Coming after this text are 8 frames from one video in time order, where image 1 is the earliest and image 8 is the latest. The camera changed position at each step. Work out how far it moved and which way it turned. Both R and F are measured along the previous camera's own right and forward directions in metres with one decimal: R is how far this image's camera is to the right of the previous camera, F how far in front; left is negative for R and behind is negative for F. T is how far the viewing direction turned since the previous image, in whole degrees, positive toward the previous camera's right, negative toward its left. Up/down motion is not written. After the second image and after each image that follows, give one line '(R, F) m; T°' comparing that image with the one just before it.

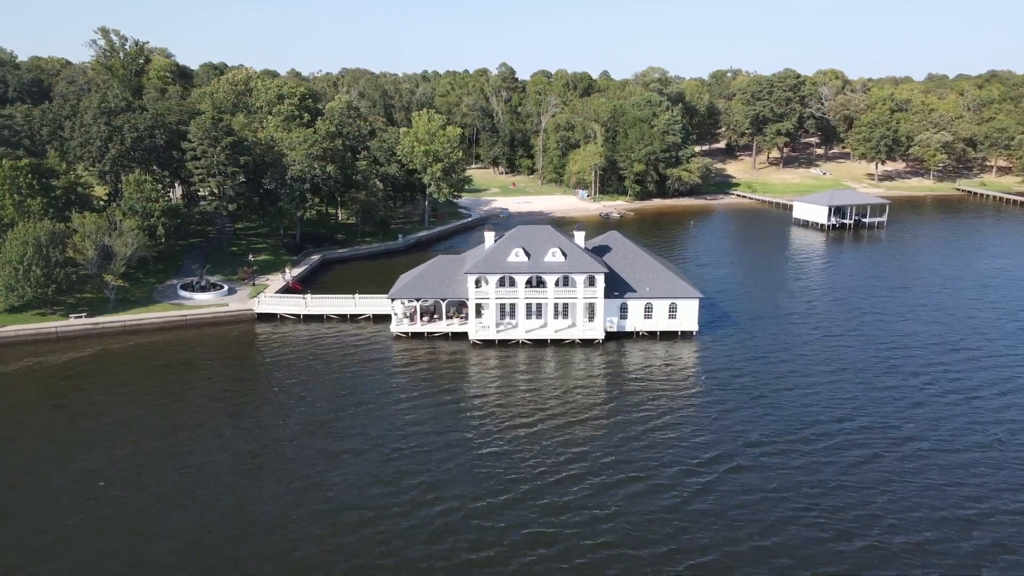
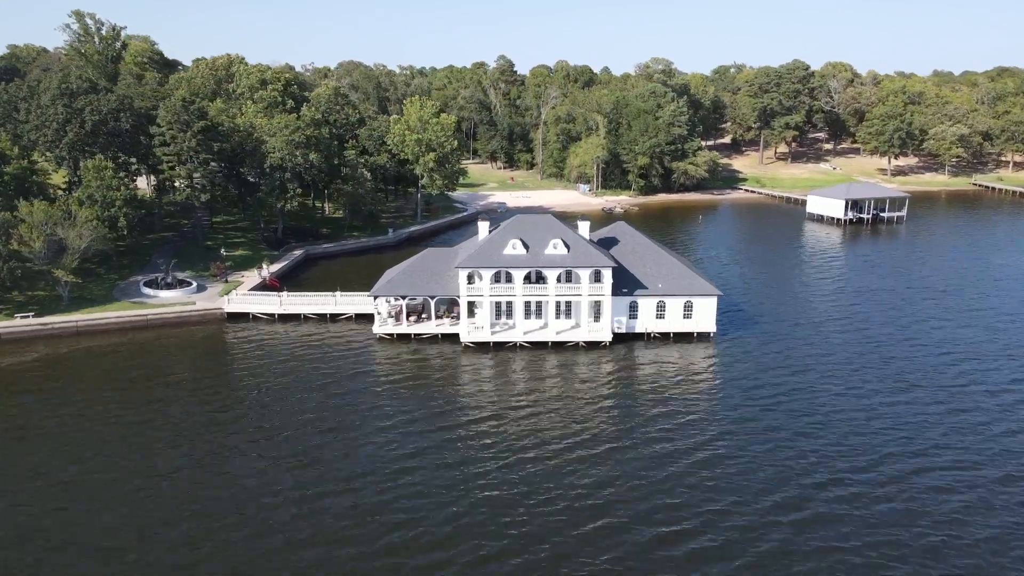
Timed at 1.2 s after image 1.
(+0.2, +5.6) m; 0°
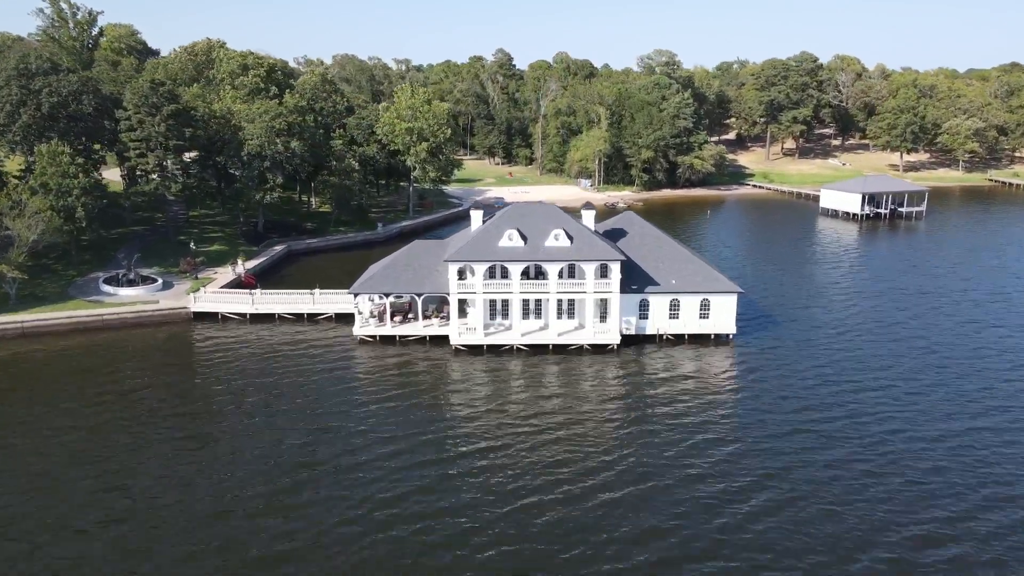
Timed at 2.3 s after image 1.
(+0.2, +5.0) m; 0°
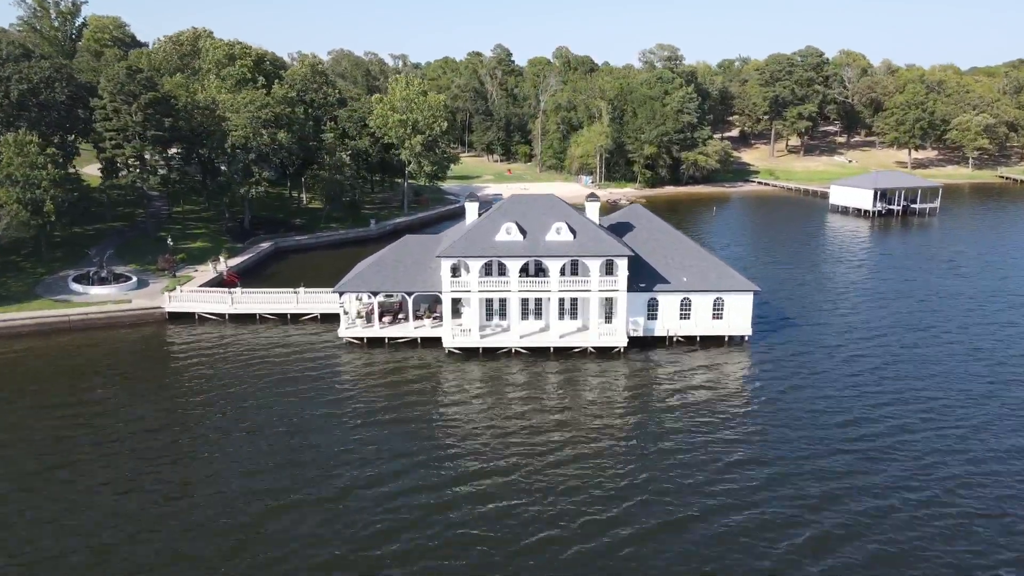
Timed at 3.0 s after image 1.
(+0.1, +3.2) m; 0°
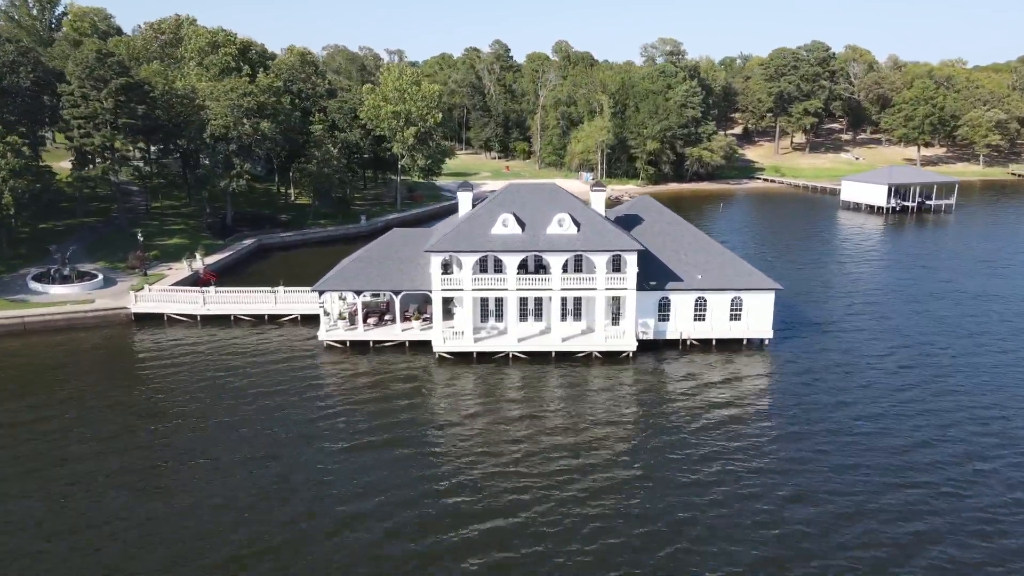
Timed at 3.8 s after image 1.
(+0.1, +3.7) m; 0°
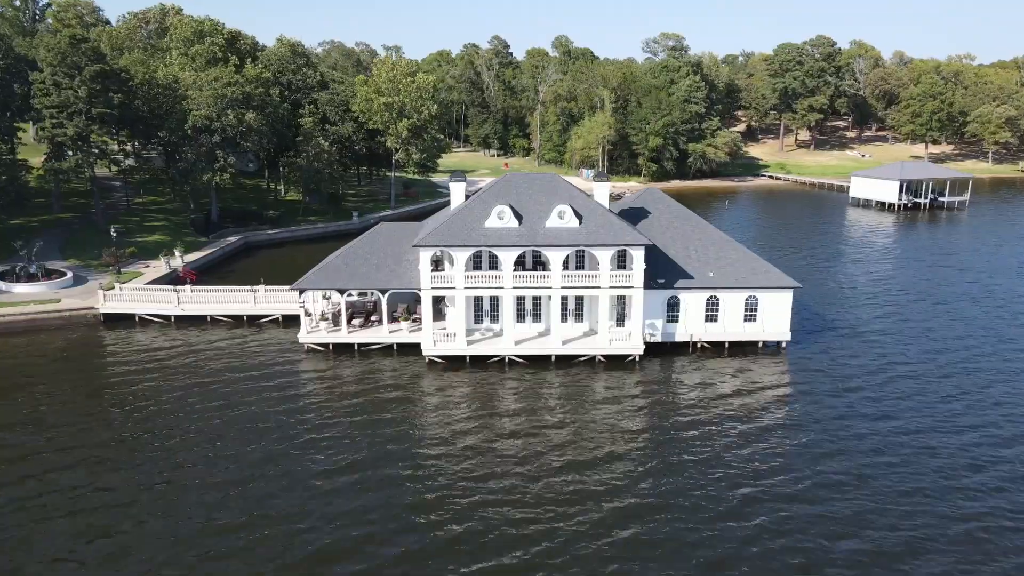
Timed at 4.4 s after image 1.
(+0.2, +2.8) m; 0°
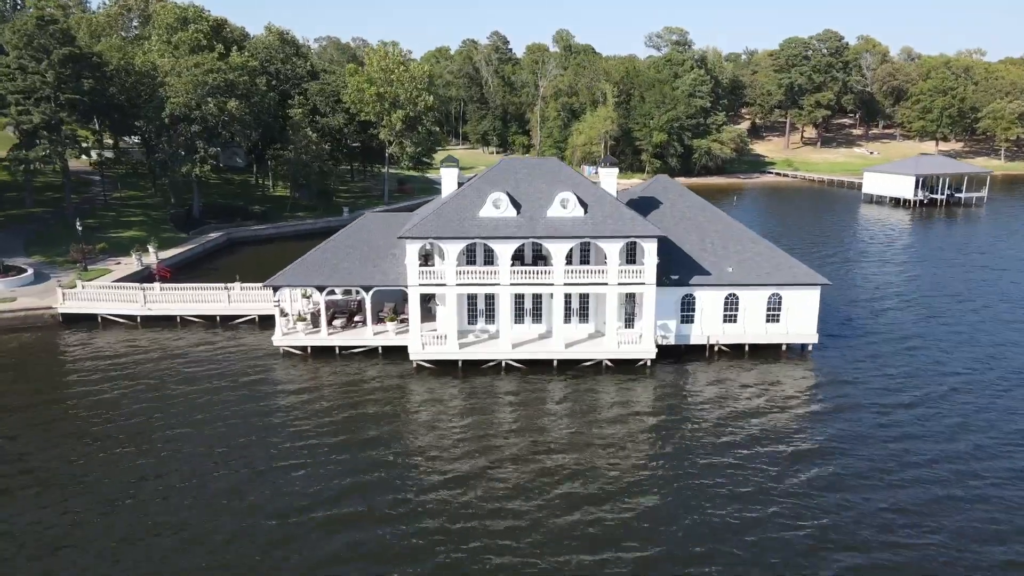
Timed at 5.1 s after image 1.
(+0.1, +3.3) m; 0°
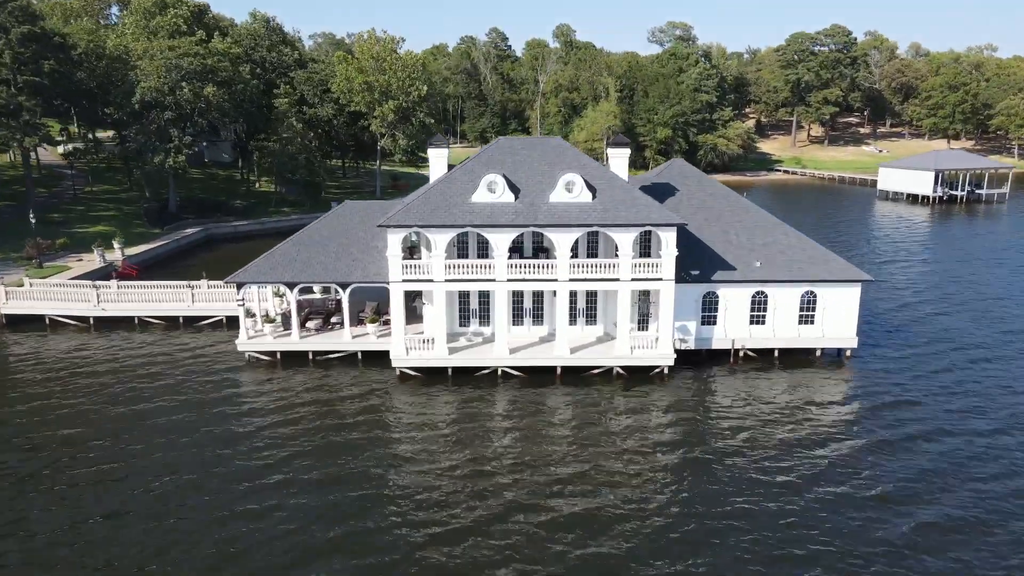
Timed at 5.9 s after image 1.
(+0.1, +3.7) m; 0°
